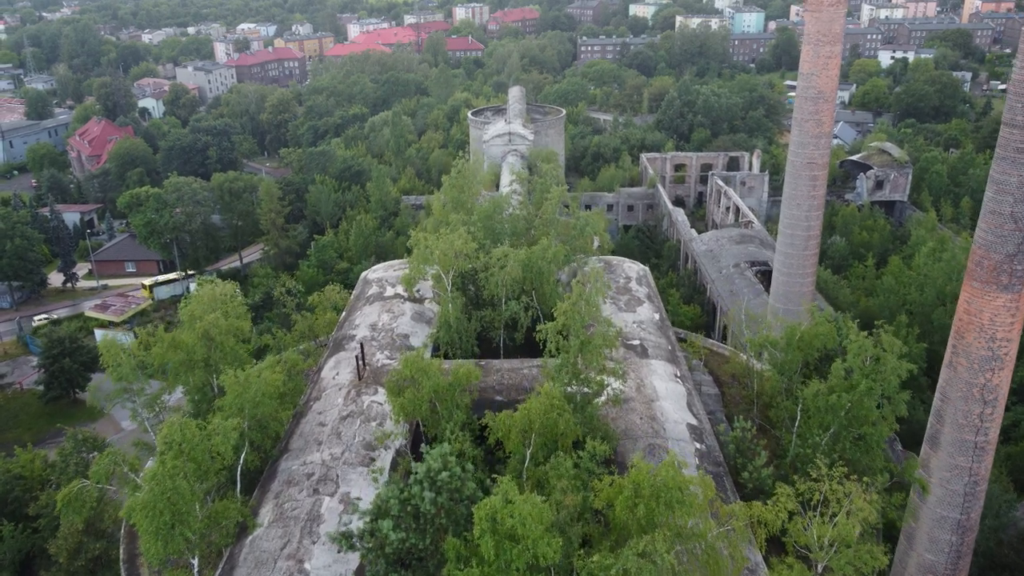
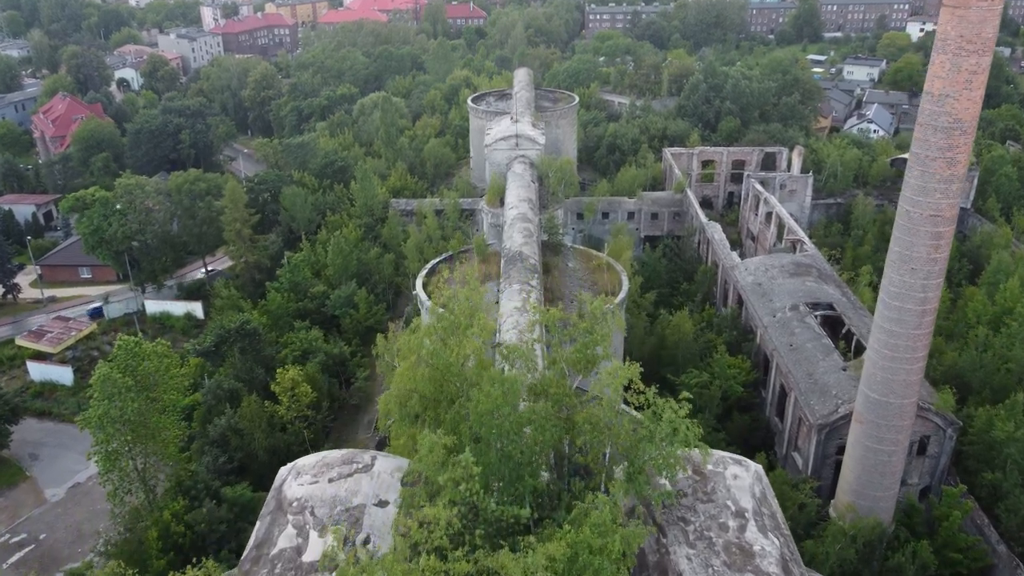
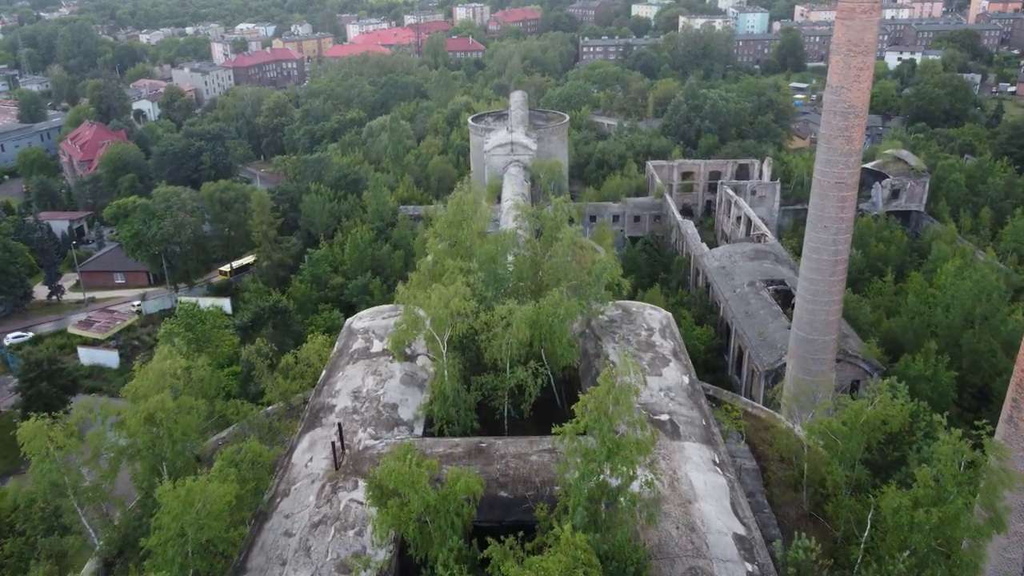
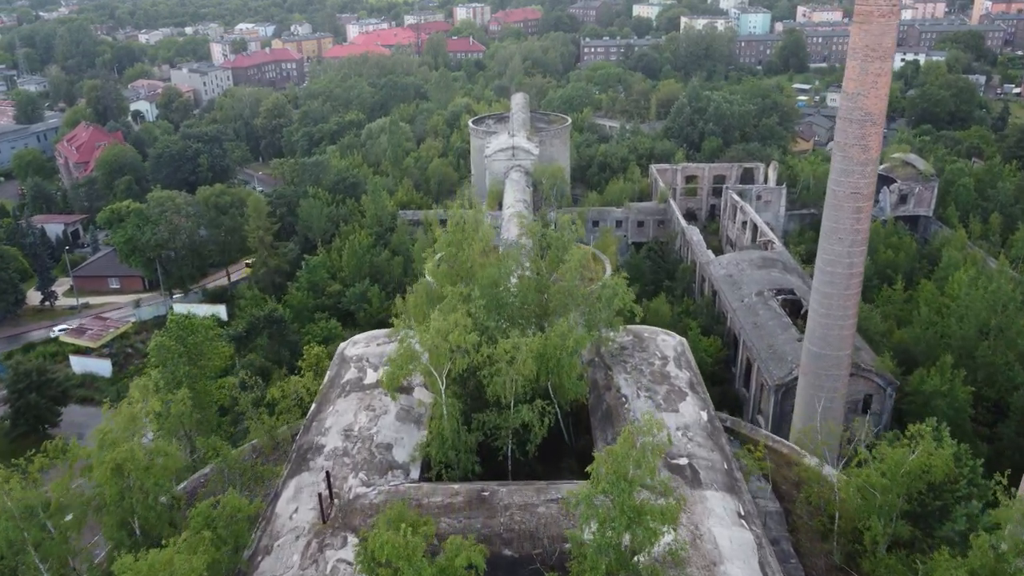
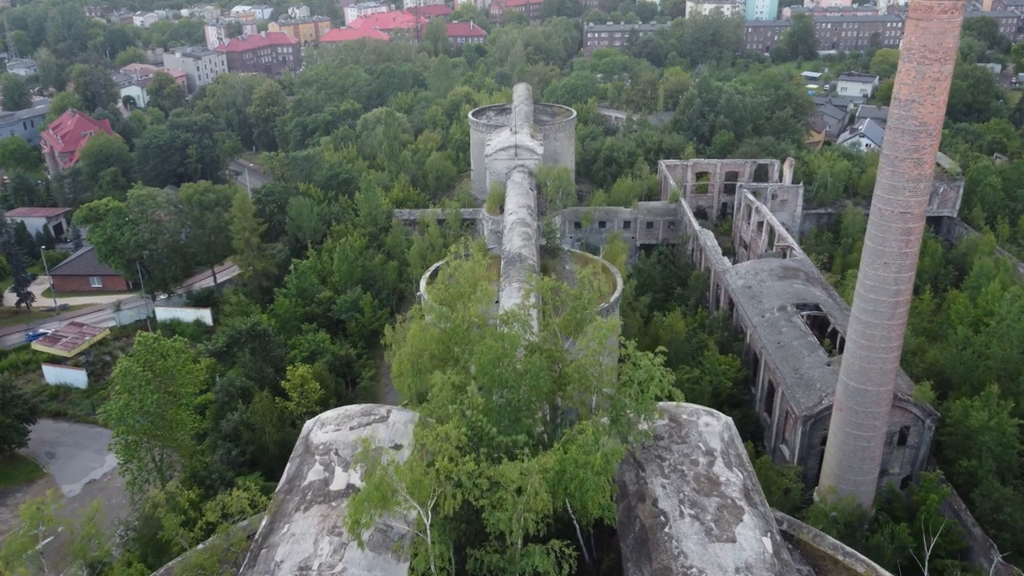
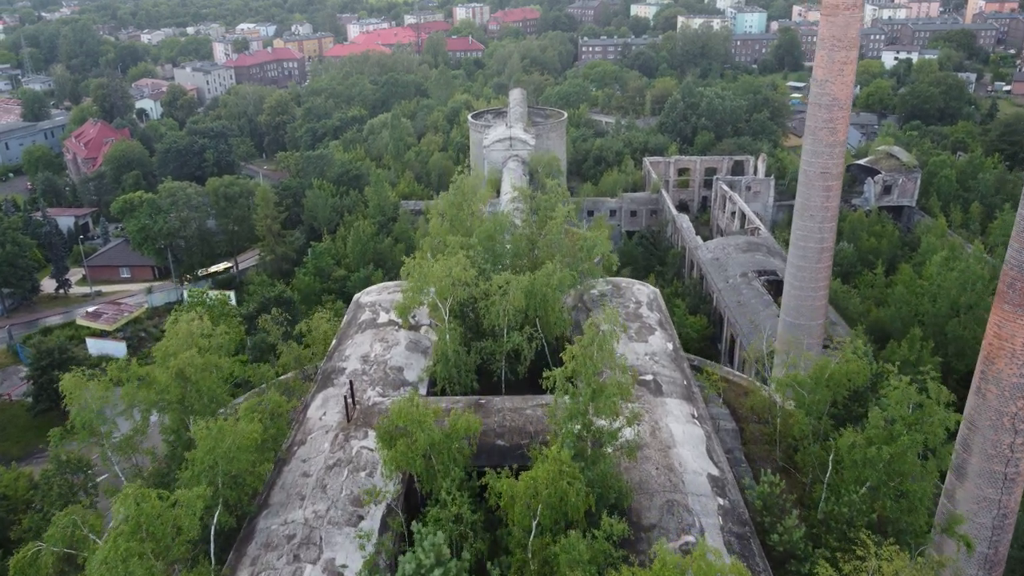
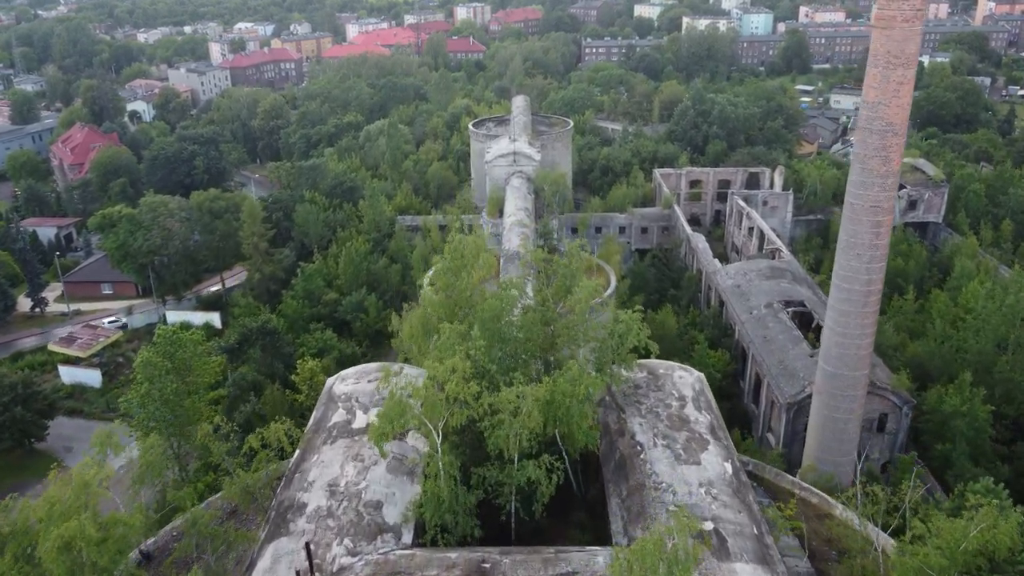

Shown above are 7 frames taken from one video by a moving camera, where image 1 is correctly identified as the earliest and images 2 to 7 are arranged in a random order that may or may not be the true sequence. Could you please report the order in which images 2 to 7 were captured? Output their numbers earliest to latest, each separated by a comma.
6, 3, 4, 7, 5, 2
